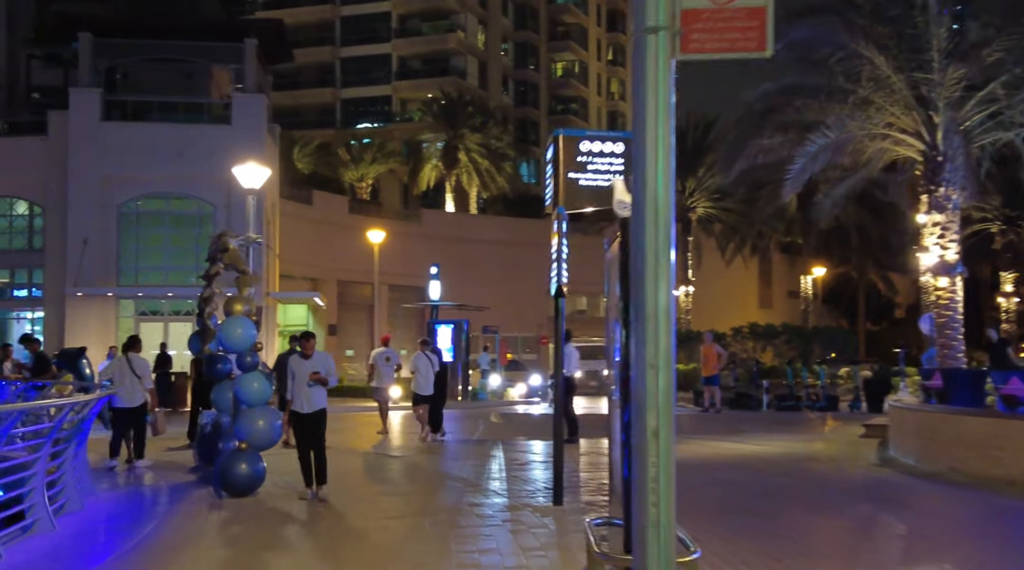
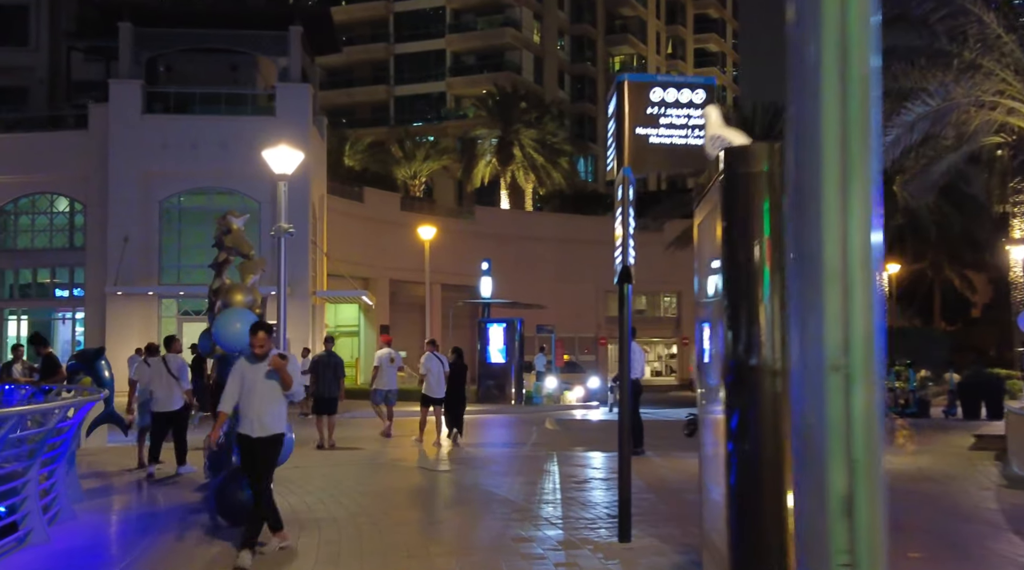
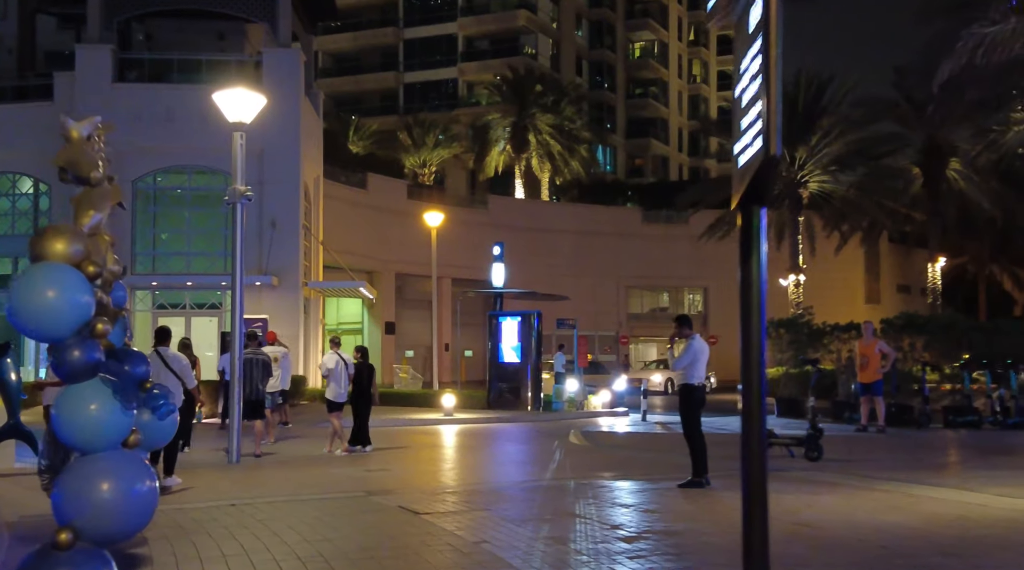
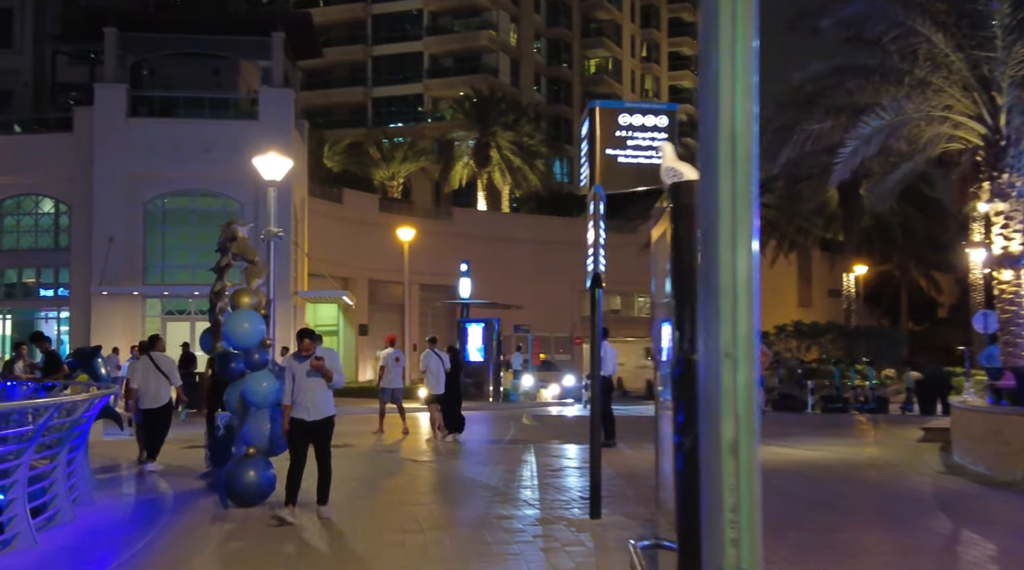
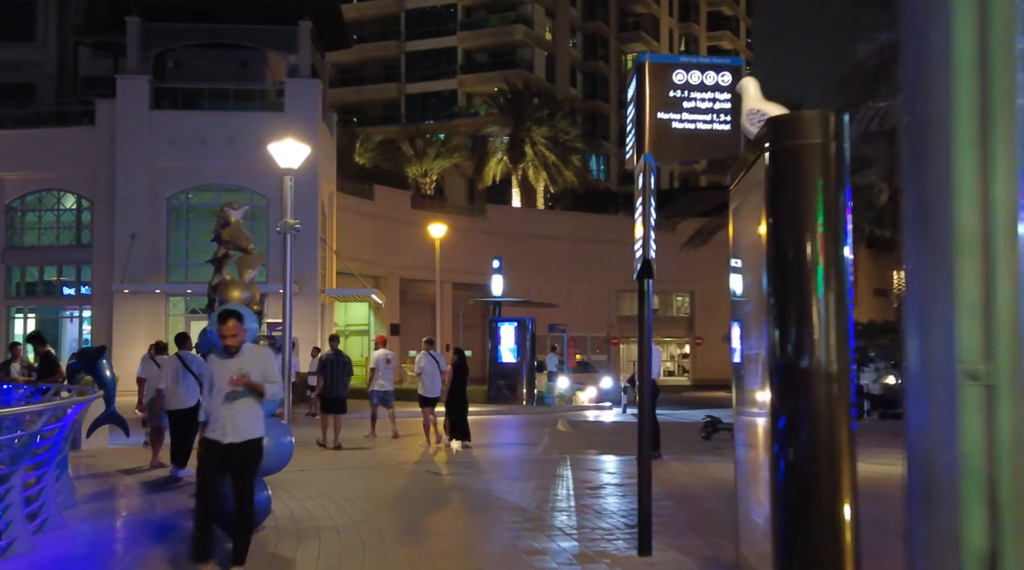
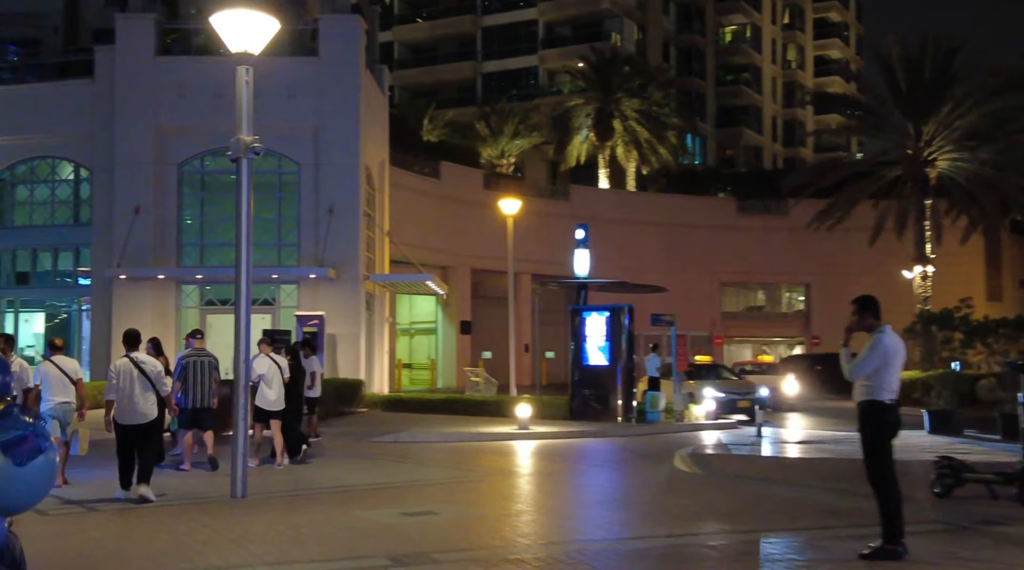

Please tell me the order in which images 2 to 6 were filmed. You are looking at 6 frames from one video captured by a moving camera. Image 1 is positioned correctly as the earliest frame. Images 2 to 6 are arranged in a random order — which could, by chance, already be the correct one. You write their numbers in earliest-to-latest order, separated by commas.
4, 2, 5, 3, 6
